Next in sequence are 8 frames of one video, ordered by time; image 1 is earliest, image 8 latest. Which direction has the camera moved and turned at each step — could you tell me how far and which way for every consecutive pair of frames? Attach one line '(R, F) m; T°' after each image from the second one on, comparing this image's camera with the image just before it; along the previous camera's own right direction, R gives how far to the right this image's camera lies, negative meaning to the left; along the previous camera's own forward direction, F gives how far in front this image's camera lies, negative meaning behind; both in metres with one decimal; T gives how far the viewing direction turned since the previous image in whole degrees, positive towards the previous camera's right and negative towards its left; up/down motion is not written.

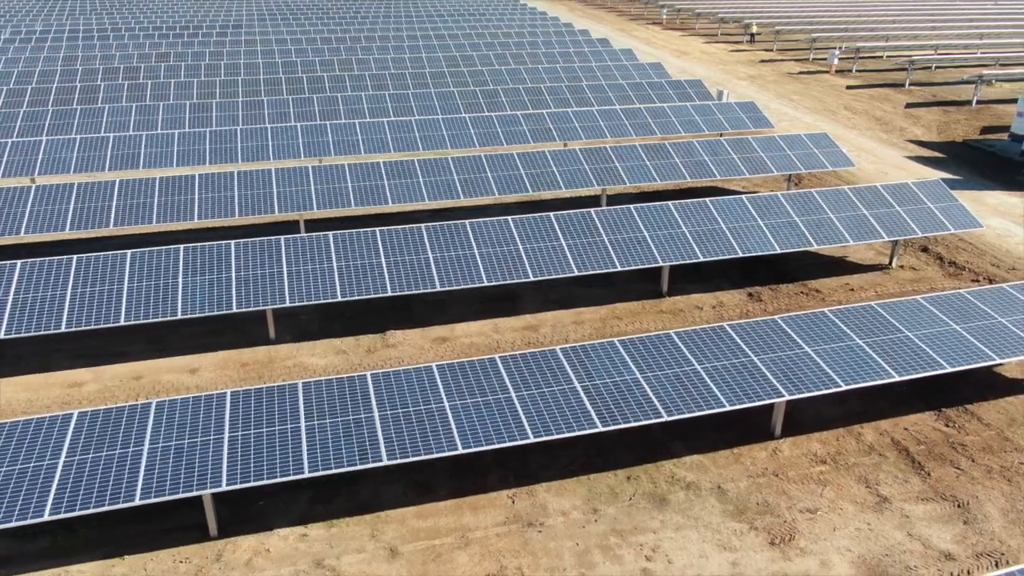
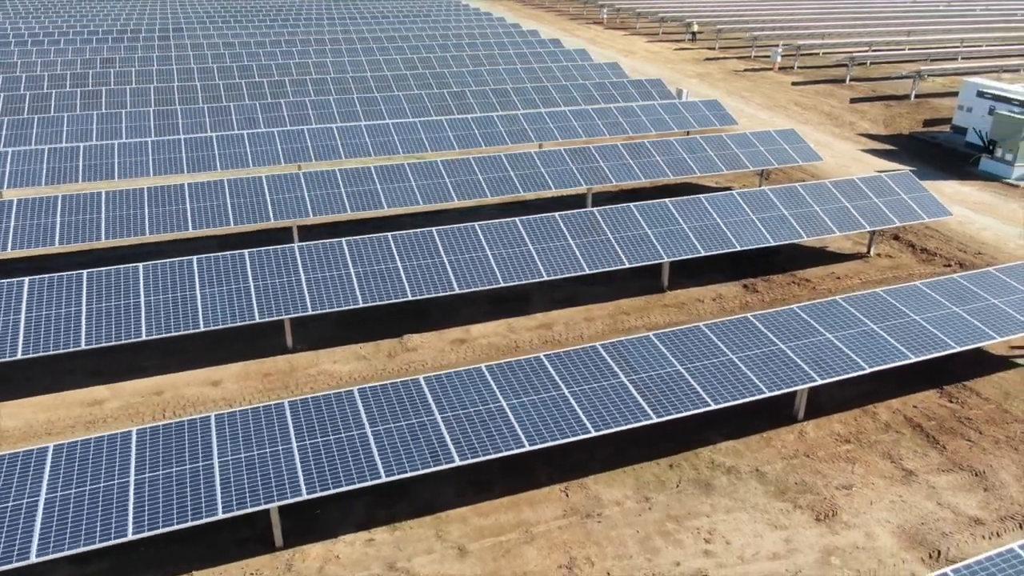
(-1.4, -0.2) m; +5°
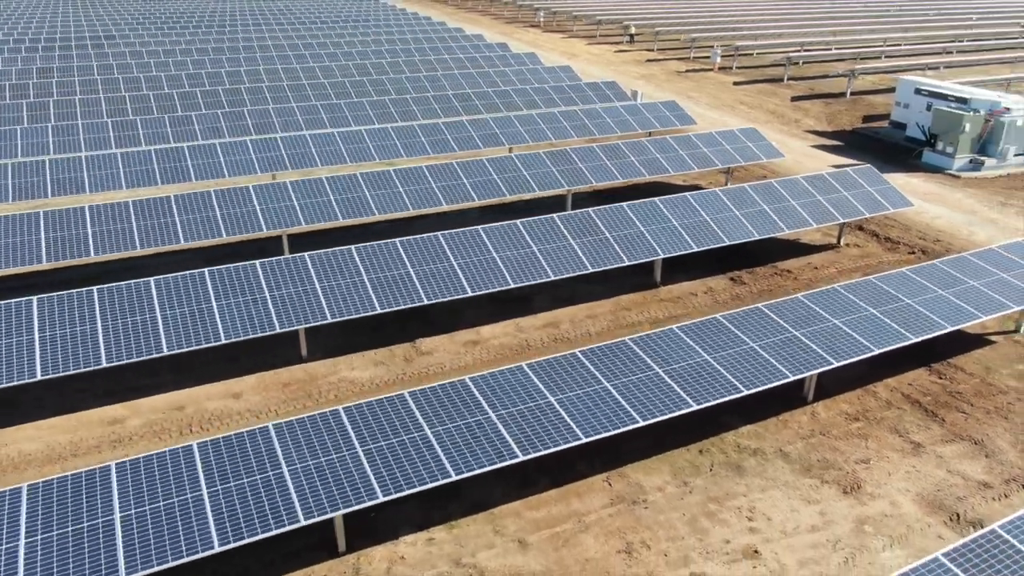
(-1.4, -0.3) m; +5°
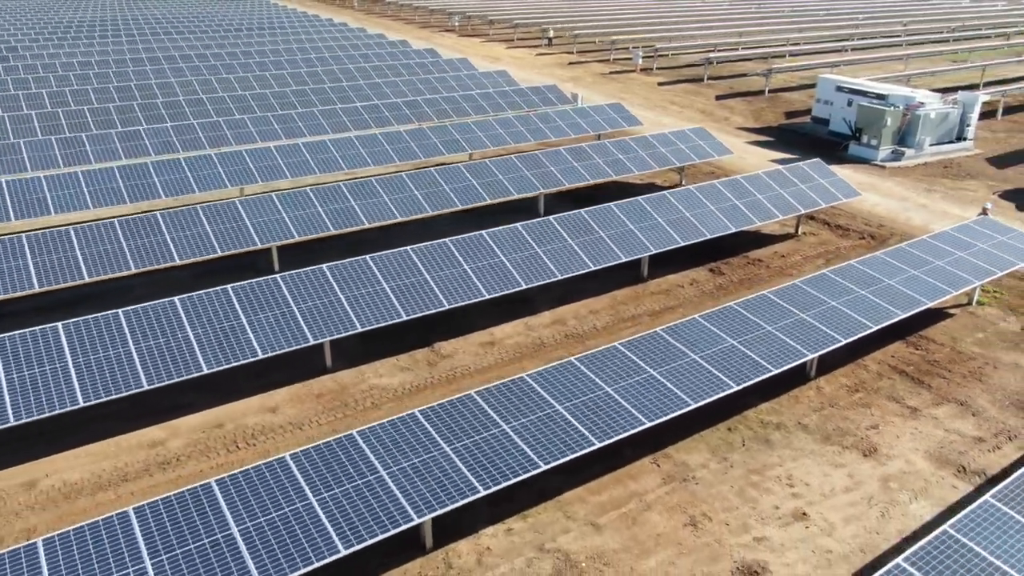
(-1.9, -0.4) m; +7°
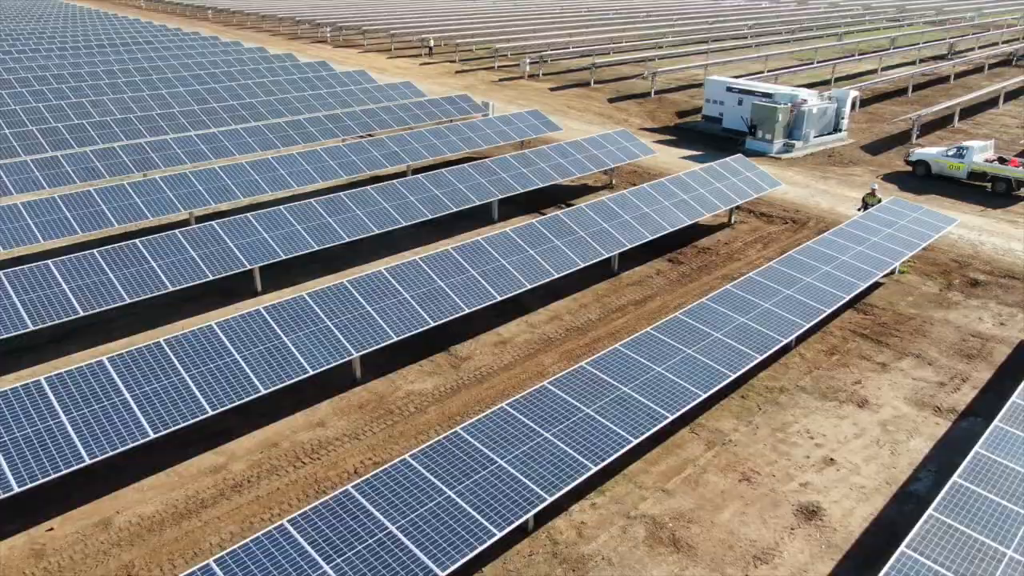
(-2.8, -0.6) m; +10°
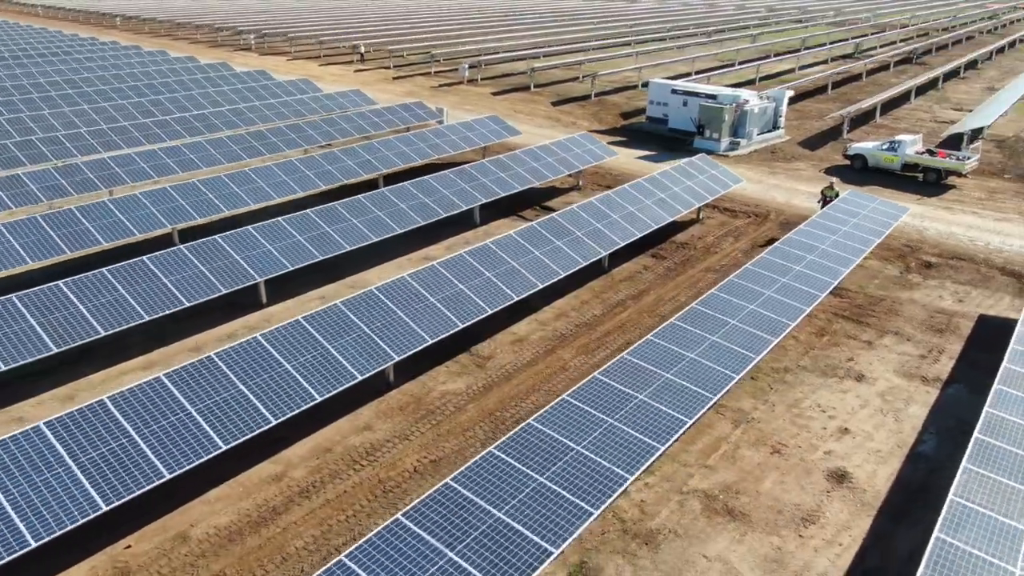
(-1.9, -0.6) m; +6°
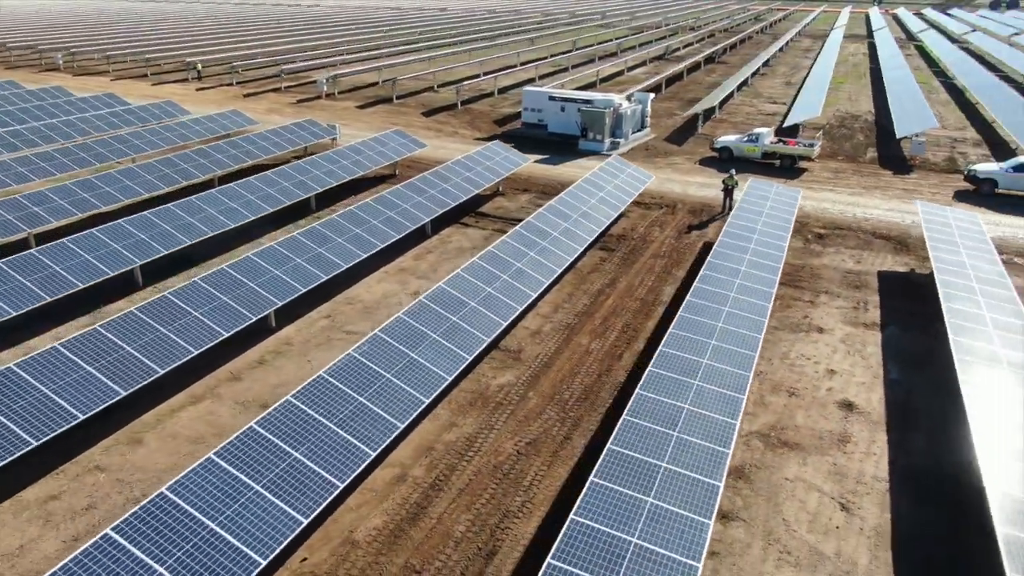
(-4.4, -1.0) m; +14°
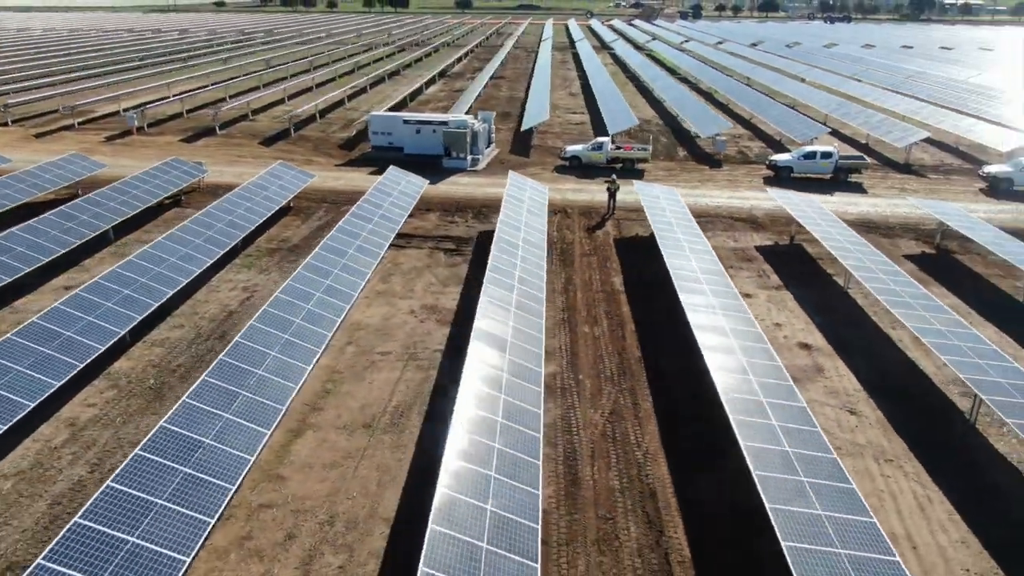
(-6.5, -1.5) m; +19°
